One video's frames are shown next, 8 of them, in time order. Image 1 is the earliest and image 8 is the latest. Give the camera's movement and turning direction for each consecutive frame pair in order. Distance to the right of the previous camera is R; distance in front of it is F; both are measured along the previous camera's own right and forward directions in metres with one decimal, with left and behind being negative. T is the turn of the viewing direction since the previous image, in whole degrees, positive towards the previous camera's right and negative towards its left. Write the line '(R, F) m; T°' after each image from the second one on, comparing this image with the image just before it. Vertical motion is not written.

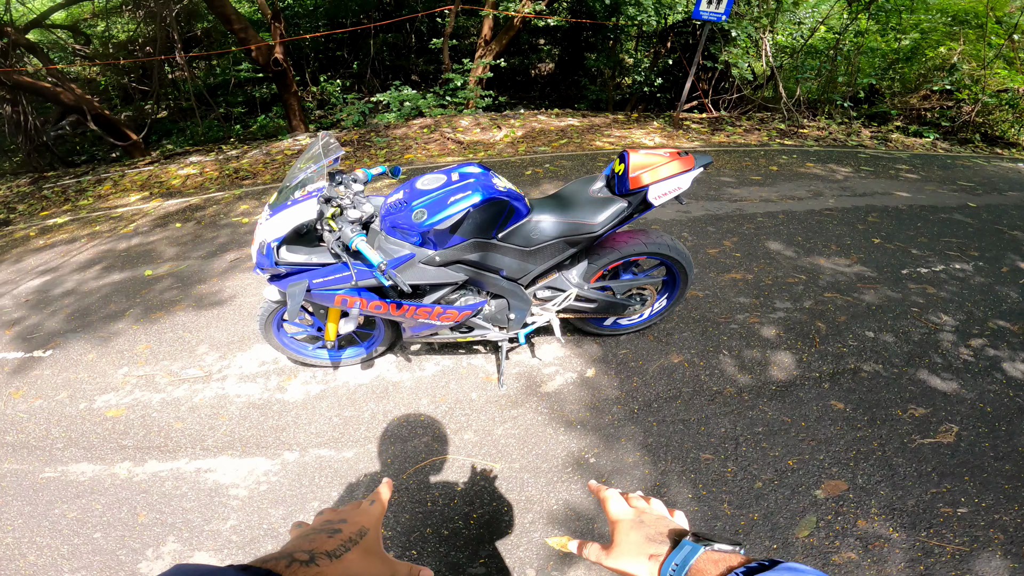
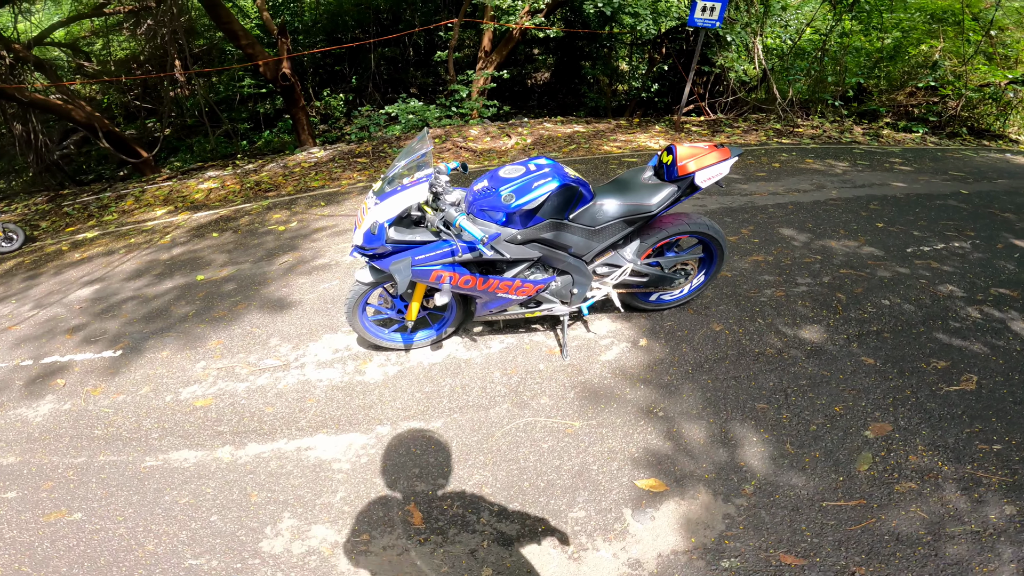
(-0.4, -0.3) m; +1°
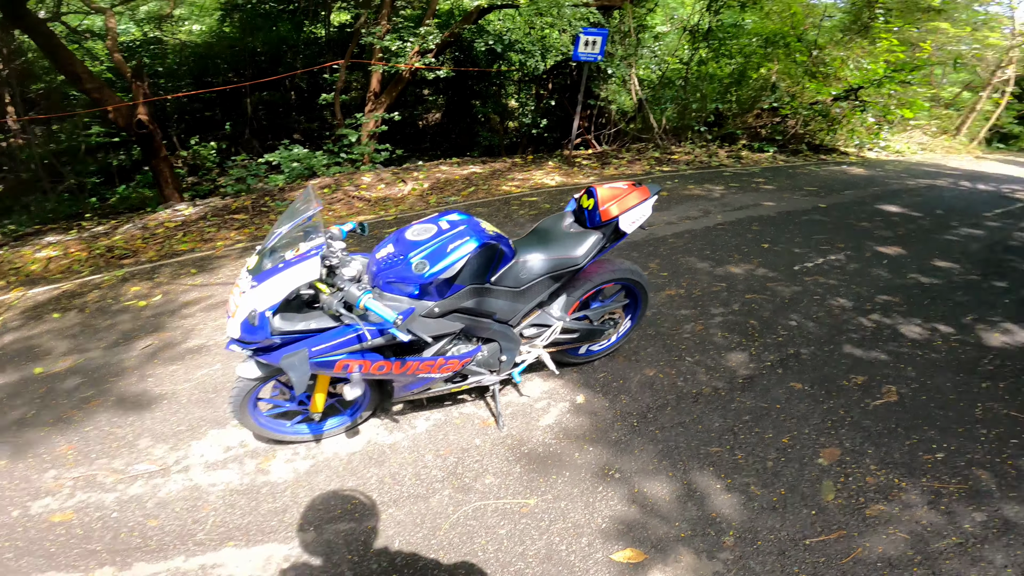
(-0.1, +0.2) m; +11°
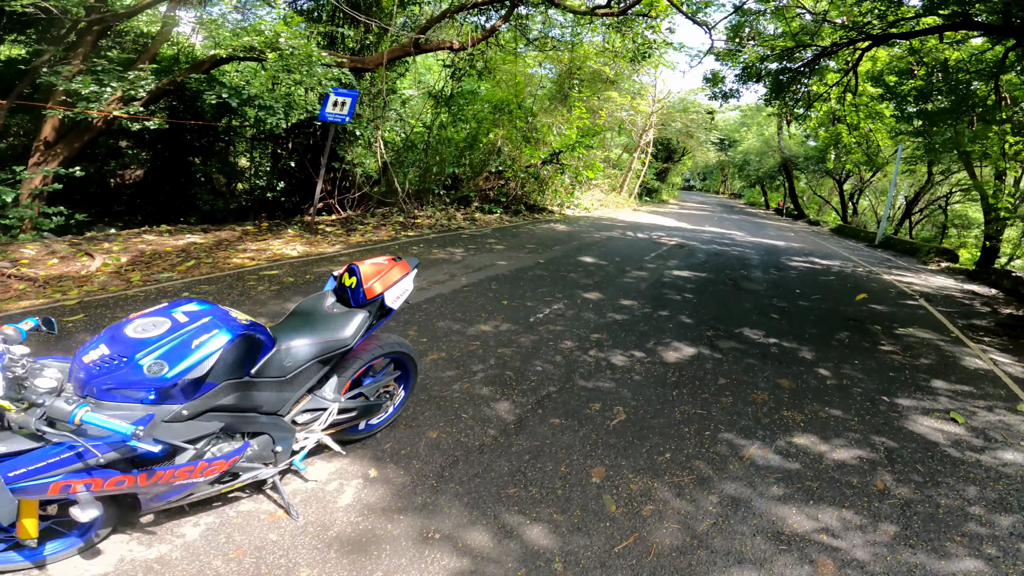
(-0.2, +0.1) m; +27°
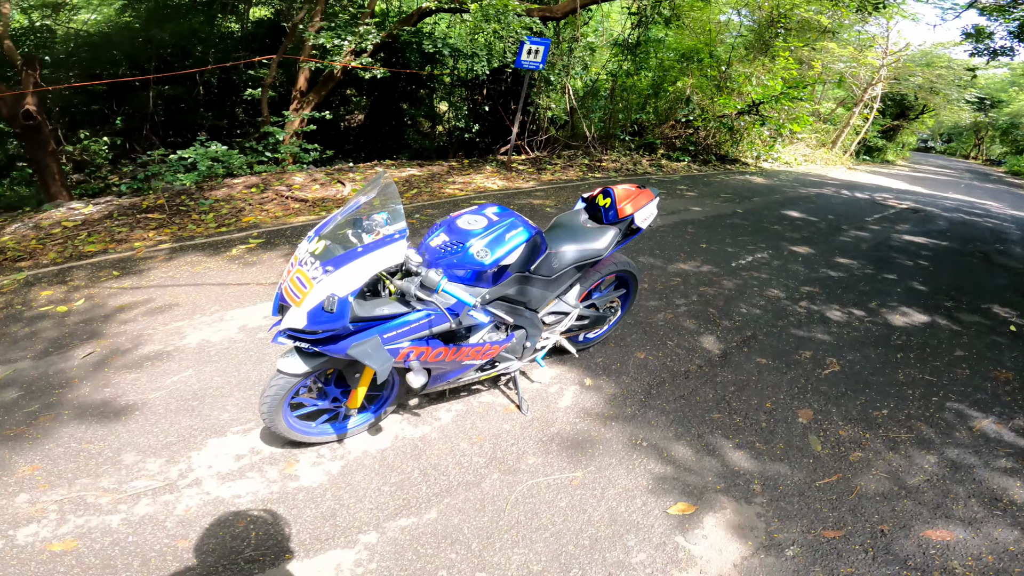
(-0.3, -0.3) m; -16°
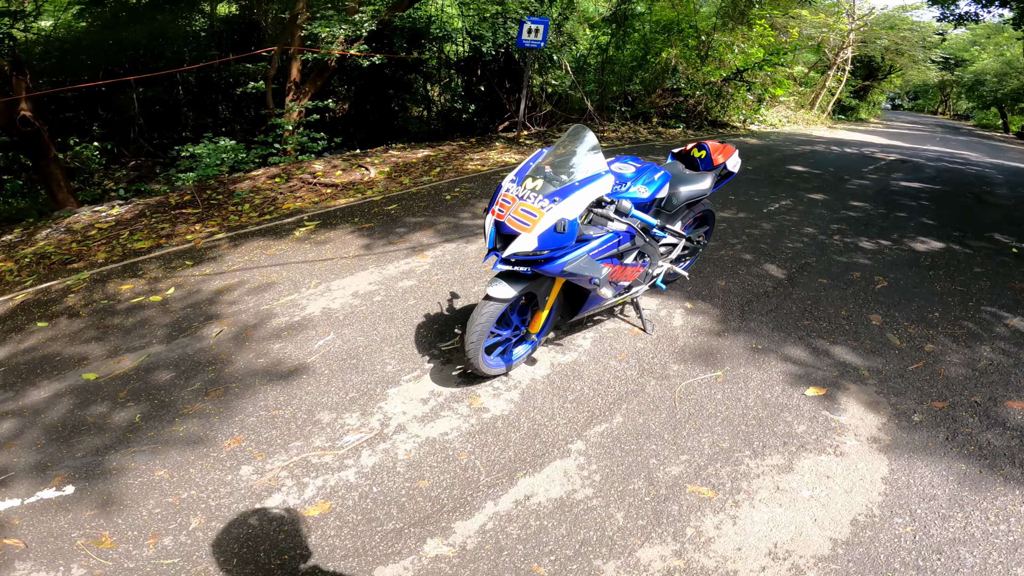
(-0.9, -0.3) m; +3°
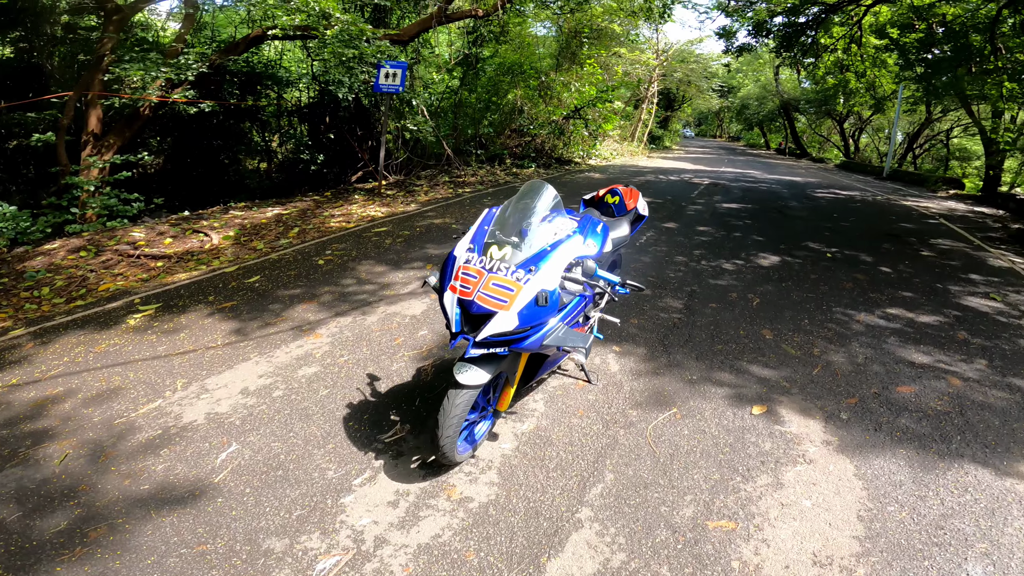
(-0.5, +0.2) m; +16°
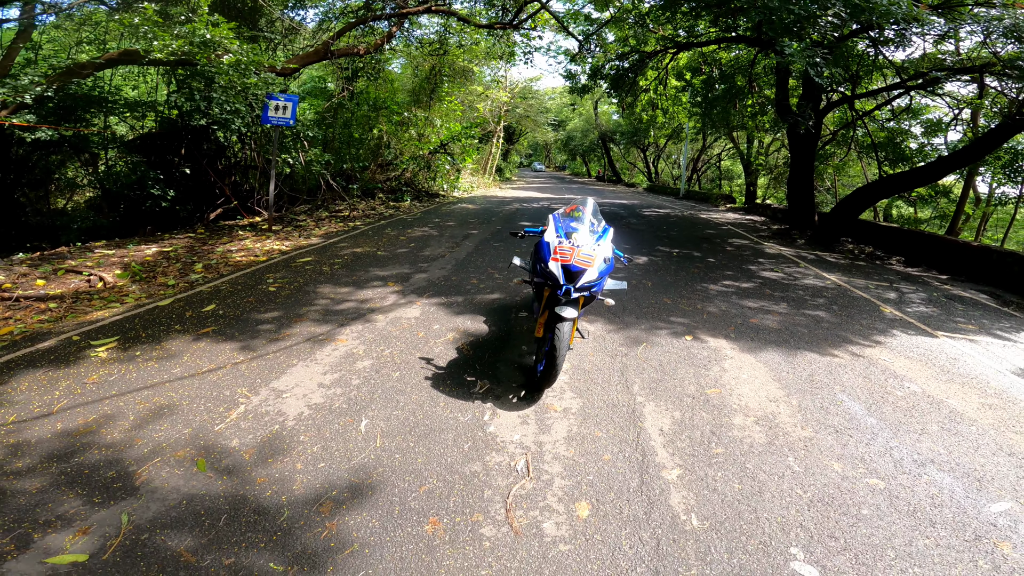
(-1.6, -1.0) m; +19°
